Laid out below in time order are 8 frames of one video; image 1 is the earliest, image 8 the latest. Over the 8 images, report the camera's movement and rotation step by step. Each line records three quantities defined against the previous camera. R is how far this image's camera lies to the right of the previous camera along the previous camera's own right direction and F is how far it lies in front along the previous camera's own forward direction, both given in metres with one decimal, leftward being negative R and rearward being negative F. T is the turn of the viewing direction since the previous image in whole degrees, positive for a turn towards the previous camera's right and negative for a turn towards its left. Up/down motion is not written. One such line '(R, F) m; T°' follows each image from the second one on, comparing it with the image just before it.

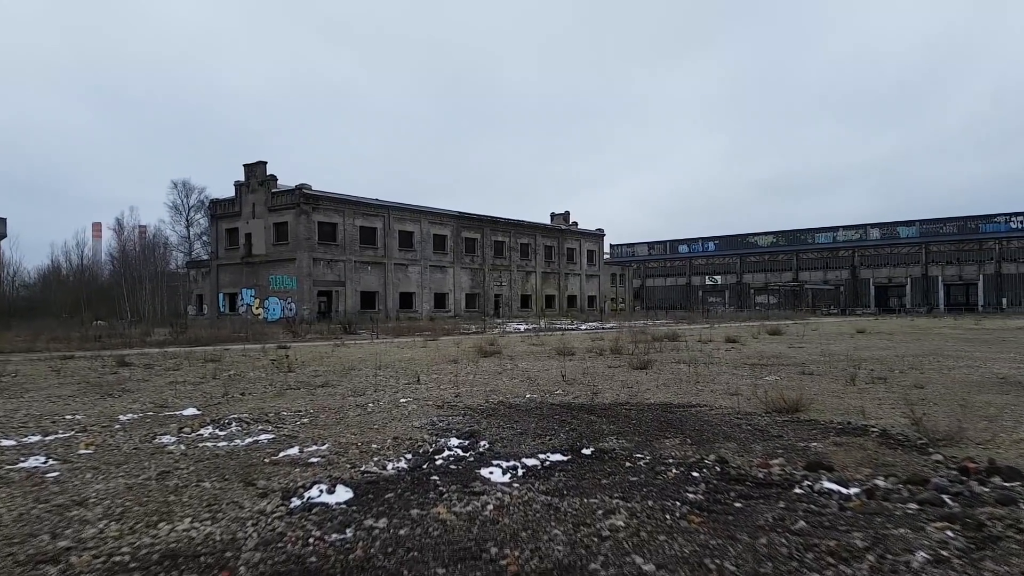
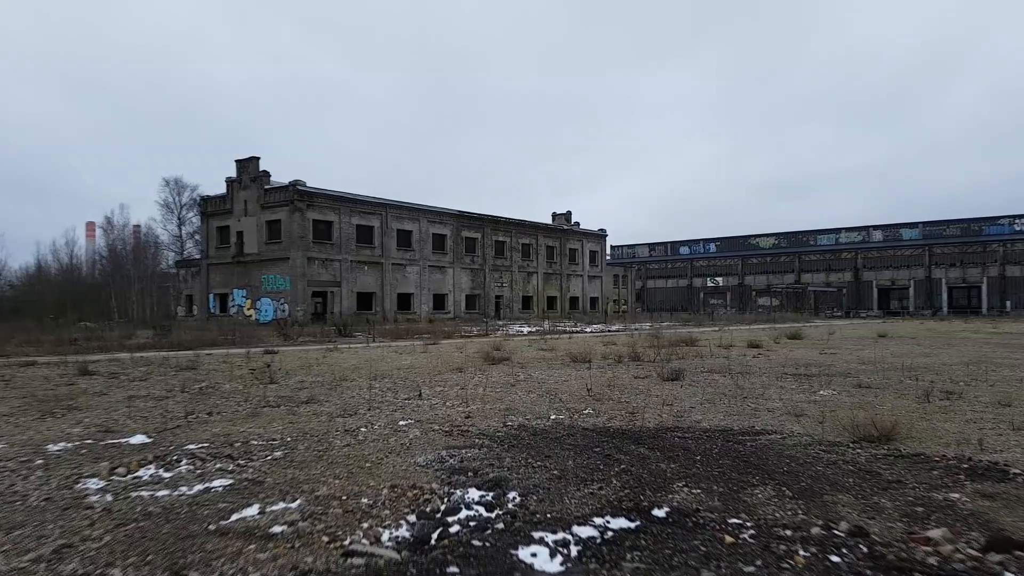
(-0.3, +1.5) m; 0°
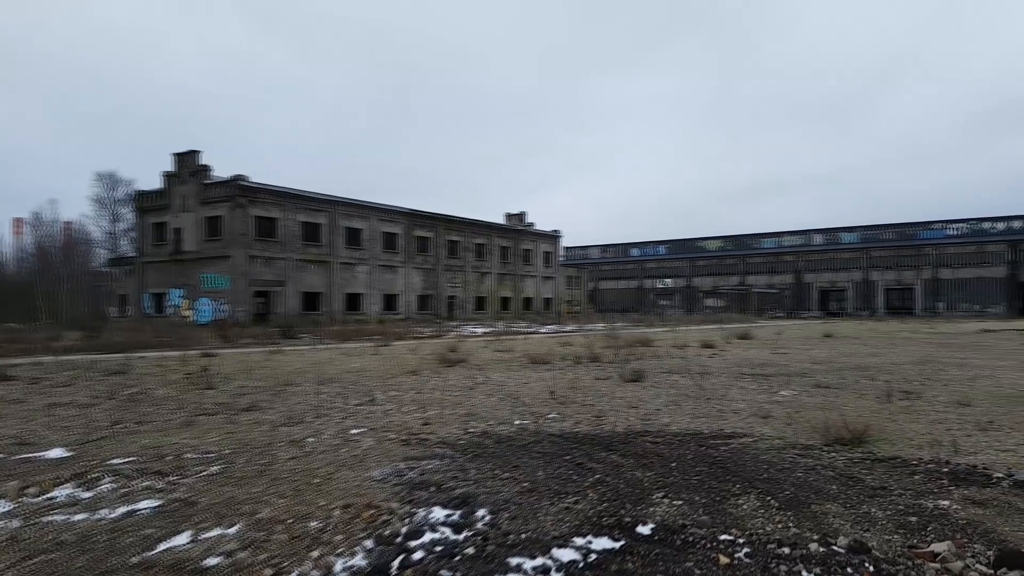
(-0.1, +0.4) m; +4°
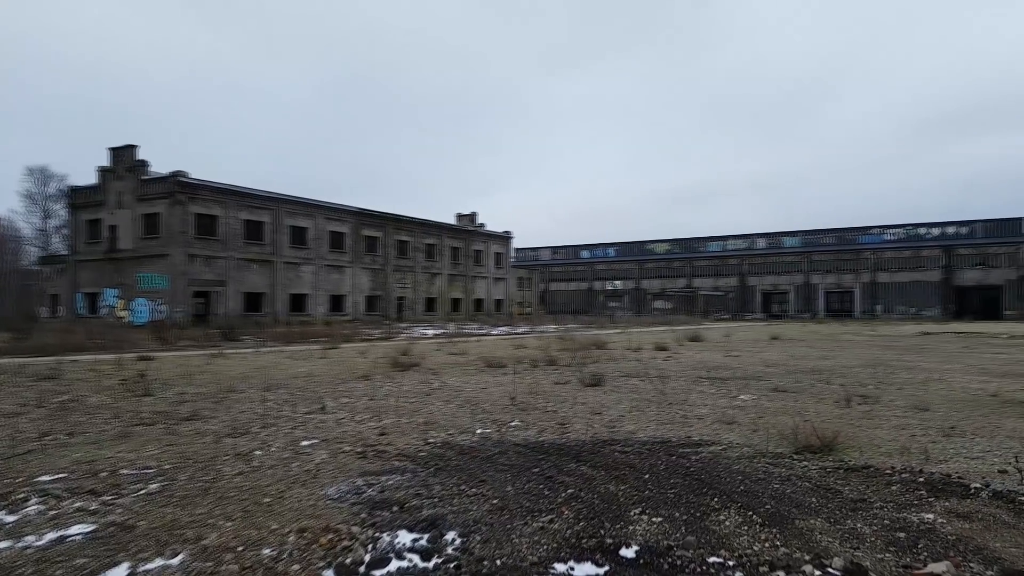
(-0.1, +0.3) m; +4°
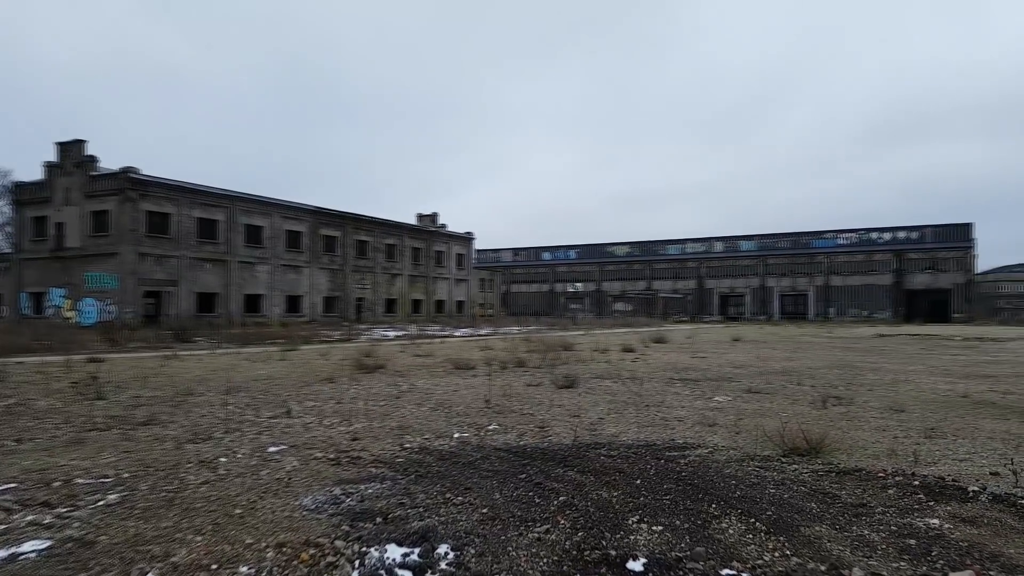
(-0.2, +0.2) m; +3°
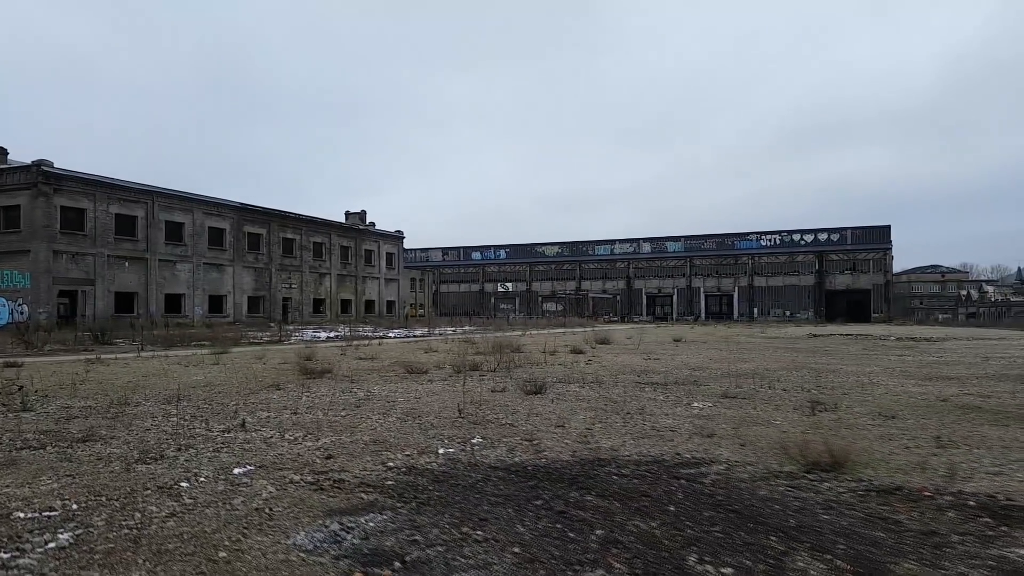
(-0.5, +0.7) m; +6°
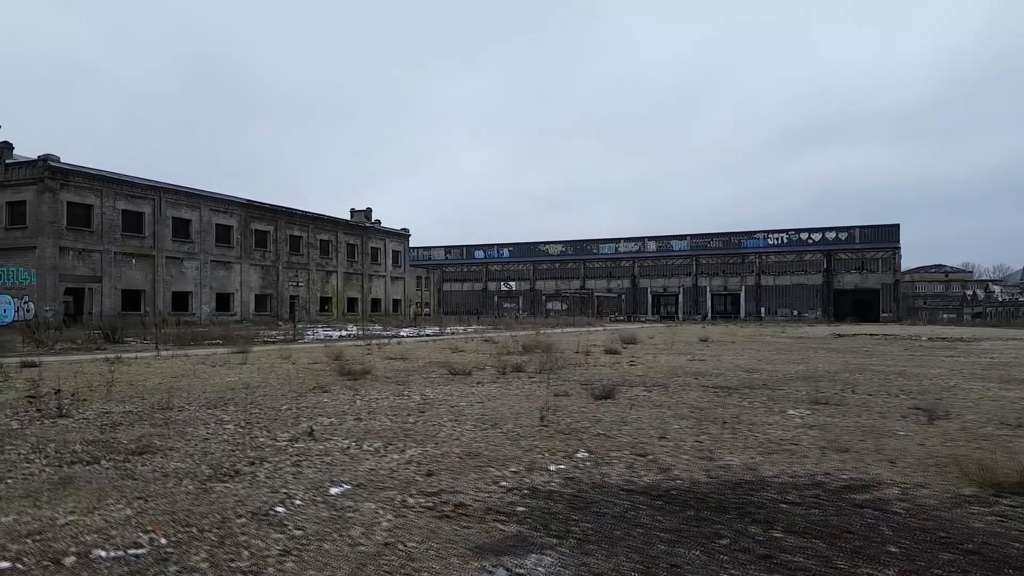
(-0.9, +0.8) m; 0°
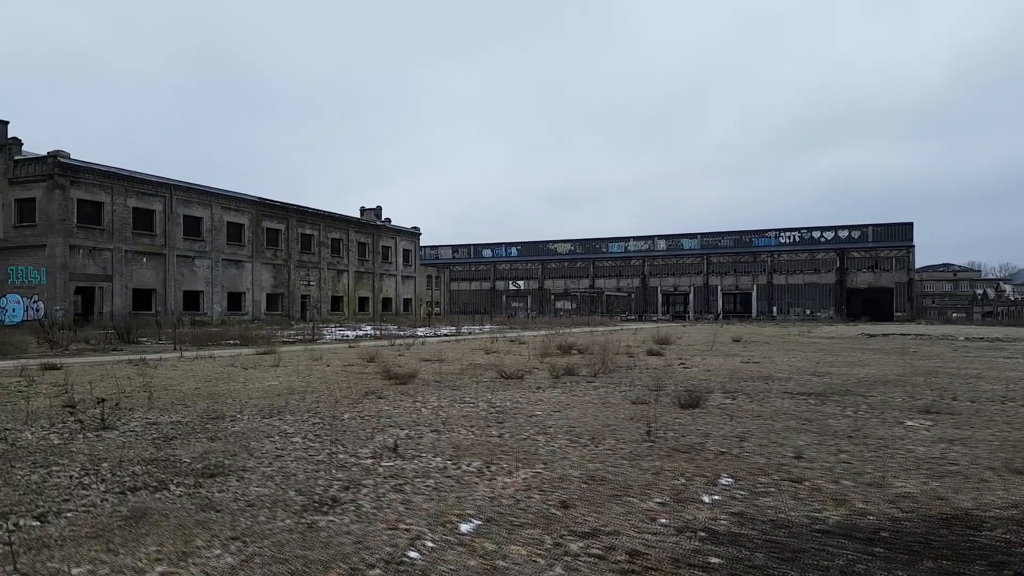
(-0.9, +0.8) m; 0°
